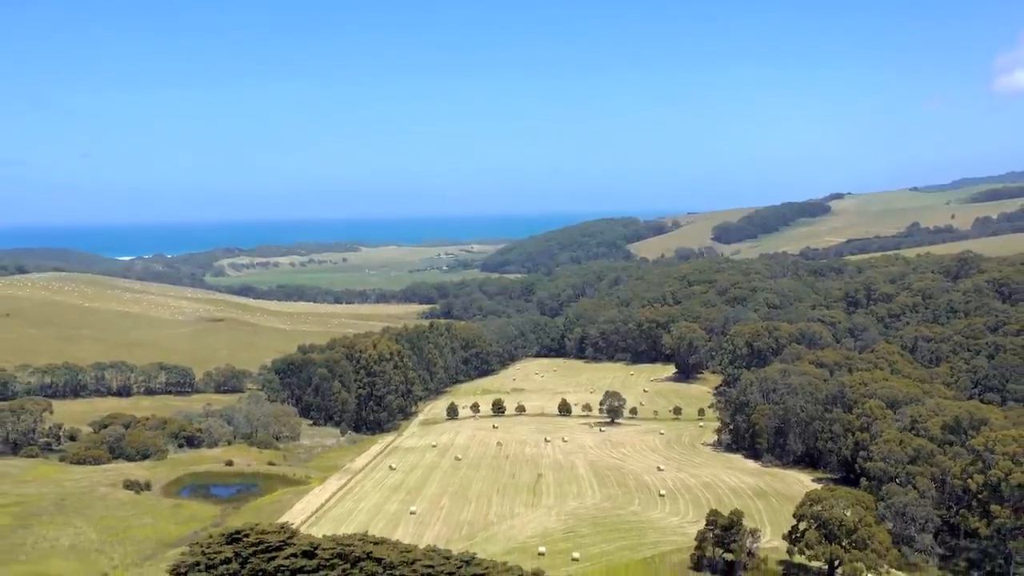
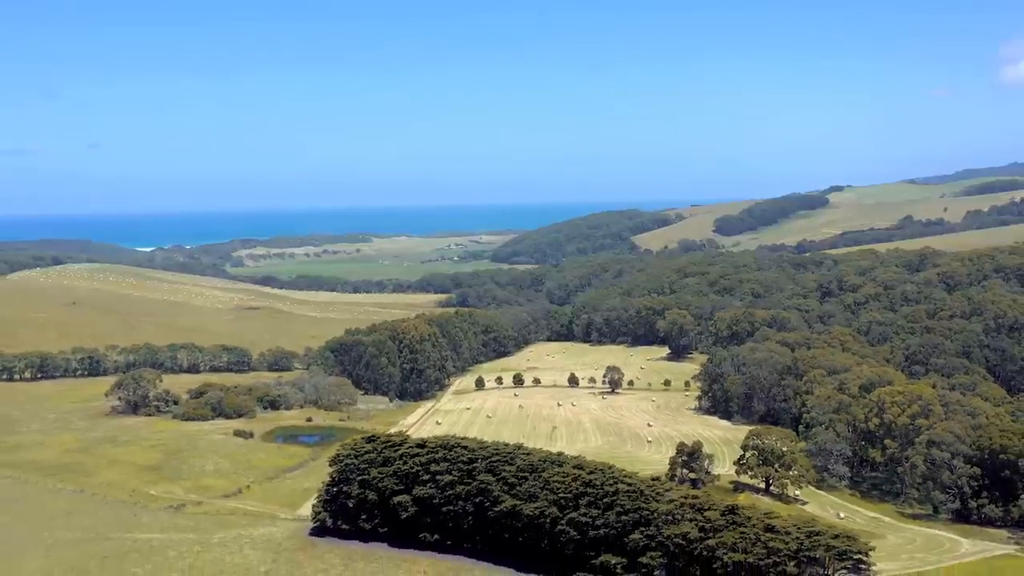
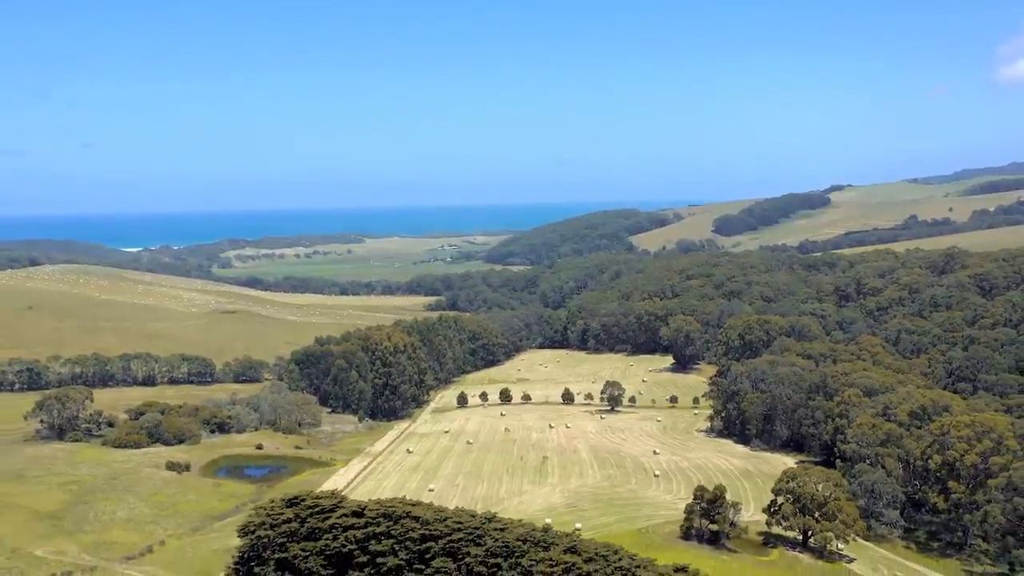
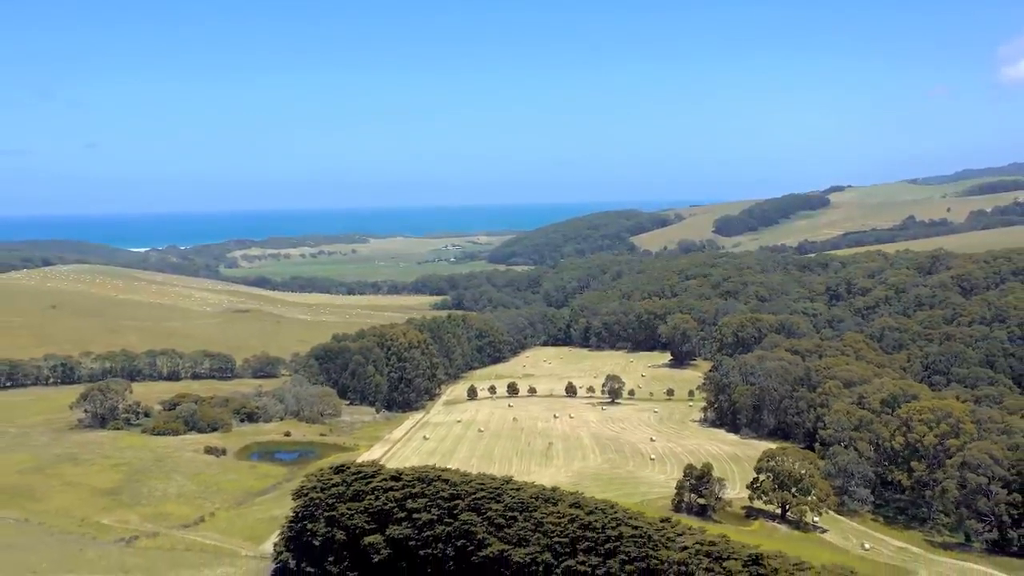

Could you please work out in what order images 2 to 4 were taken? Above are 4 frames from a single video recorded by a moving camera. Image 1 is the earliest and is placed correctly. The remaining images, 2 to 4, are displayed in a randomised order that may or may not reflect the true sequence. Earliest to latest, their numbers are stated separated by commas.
3, 4, 2
